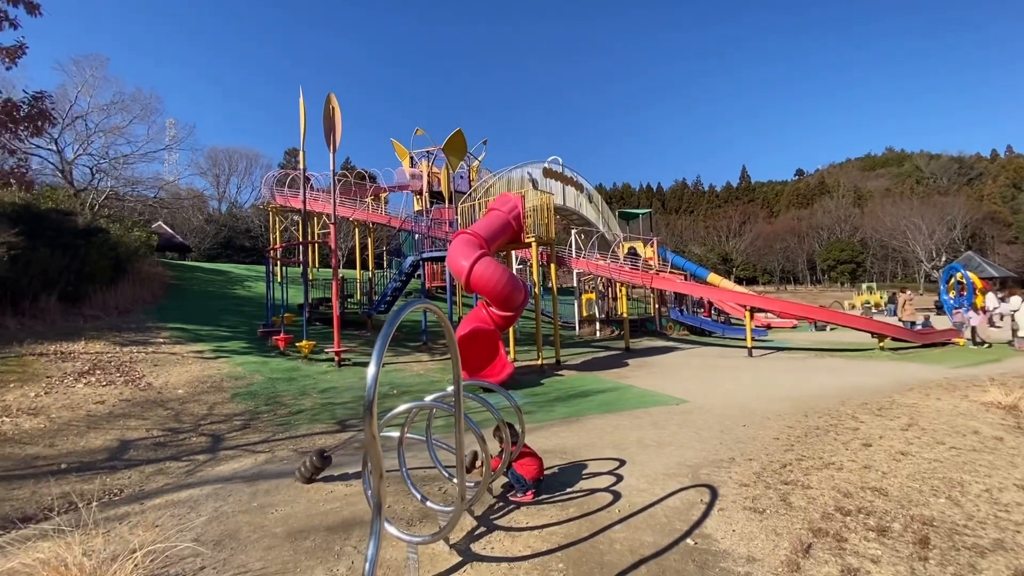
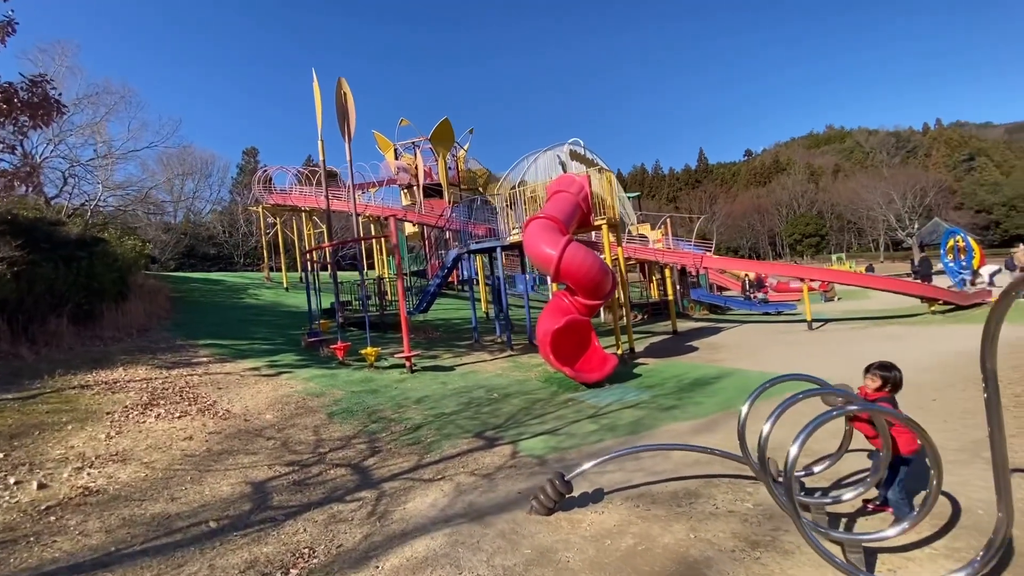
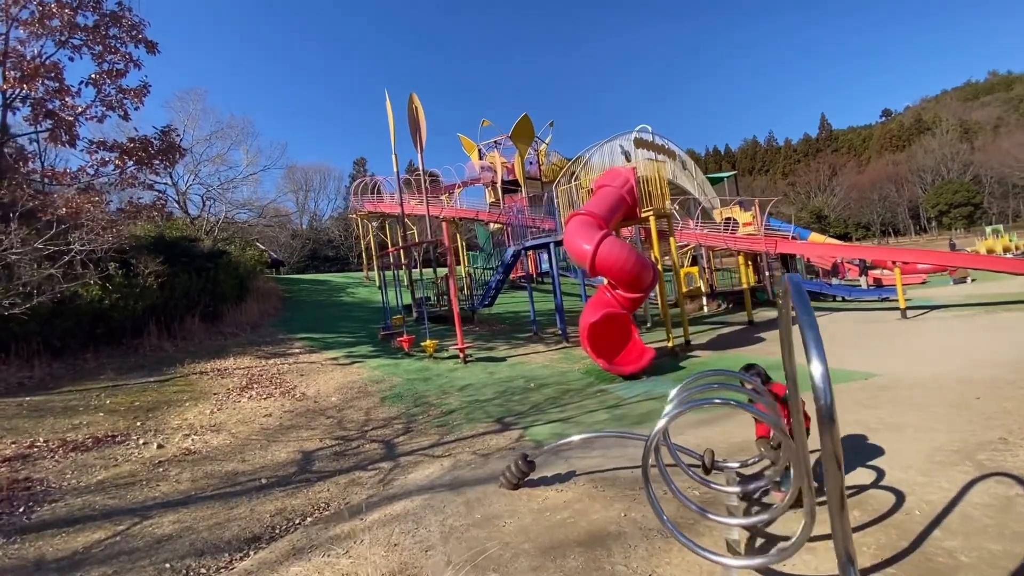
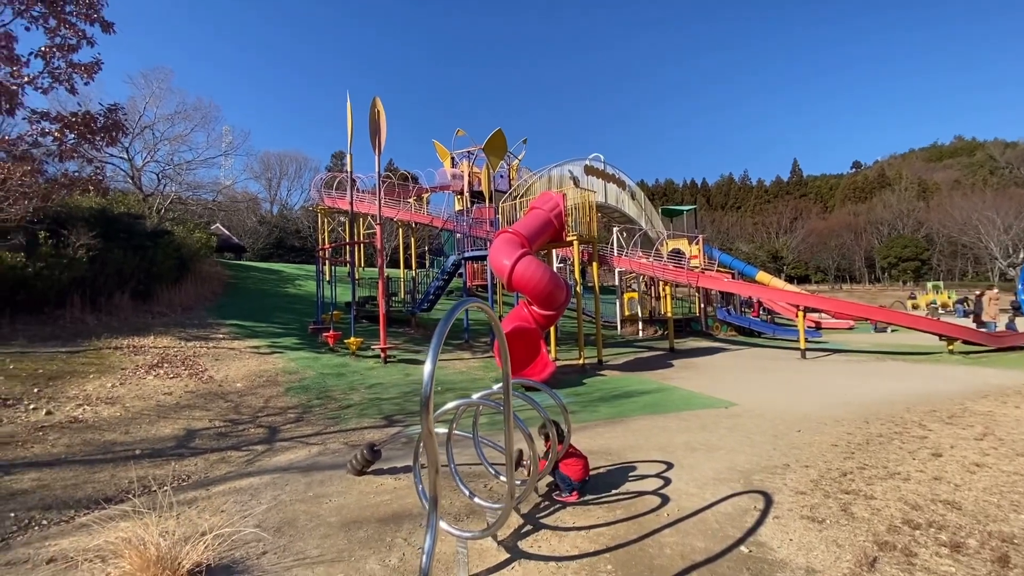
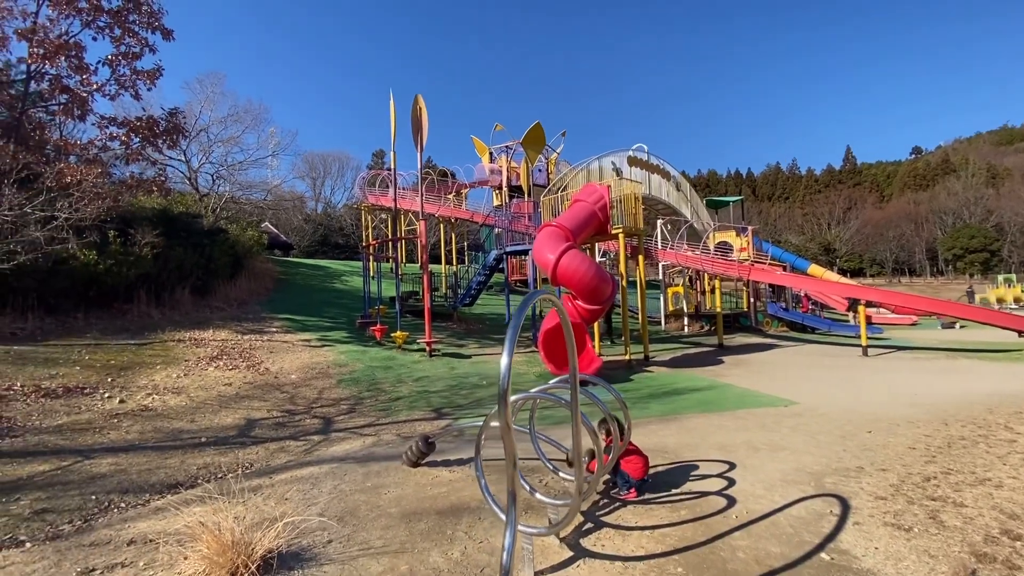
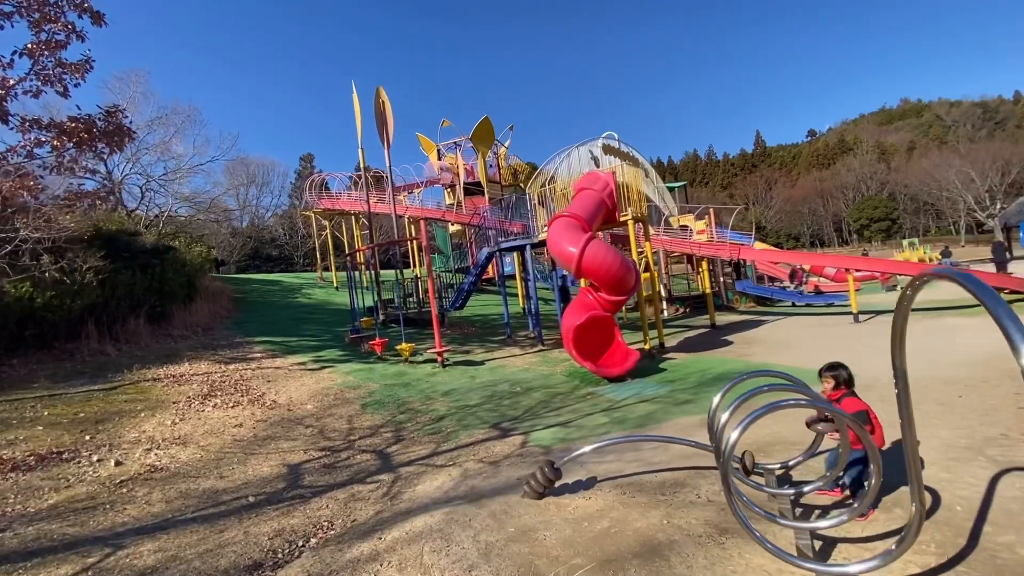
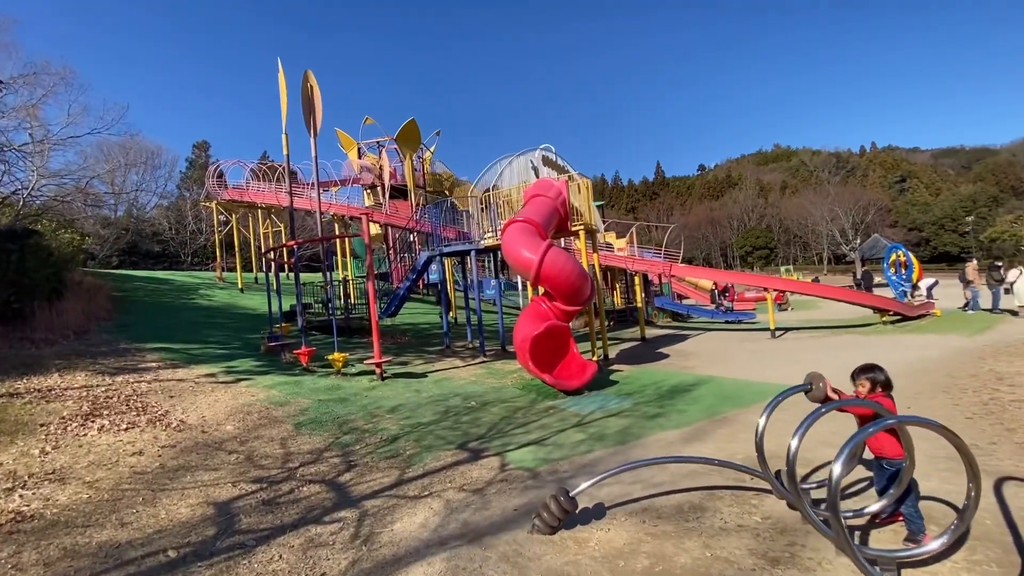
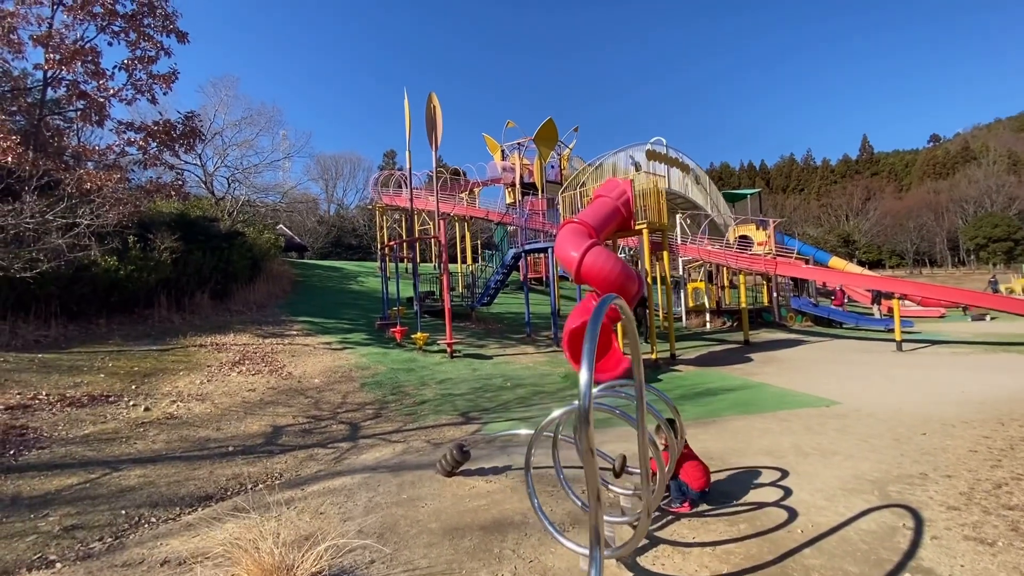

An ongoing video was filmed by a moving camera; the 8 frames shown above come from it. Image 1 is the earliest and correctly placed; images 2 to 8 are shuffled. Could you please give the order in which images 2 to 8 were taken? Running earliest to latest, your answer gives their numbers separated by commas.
4, 5, 8, 3, 6, 2, 7
